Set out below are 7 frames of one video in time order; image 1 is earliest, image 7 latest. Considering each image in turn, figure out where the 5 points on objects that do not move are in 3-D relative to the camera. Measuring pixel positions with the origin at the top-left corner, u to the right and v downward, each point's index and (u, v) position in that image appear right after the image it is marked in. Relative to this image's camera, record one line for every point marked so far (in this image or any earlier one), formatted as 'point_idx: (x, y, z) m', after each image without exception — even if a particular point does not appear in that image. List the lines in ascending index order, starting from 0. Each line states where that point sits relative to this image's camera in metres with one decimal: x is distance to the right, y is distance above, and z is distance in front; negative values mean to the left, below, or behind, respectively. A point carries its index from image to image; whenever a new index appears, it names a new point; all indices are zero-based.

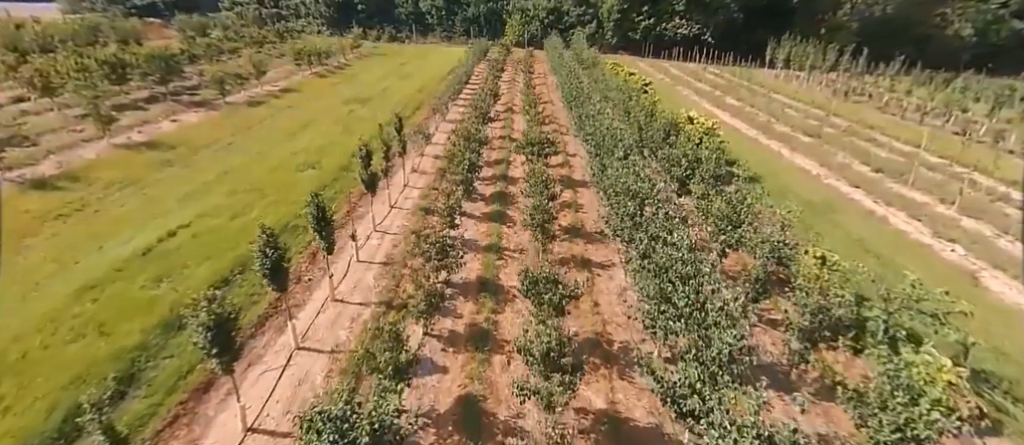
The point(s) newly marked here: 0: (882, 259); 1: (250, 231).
0: (+13.4, -1.3, +16.4) m
1: (-8.7, -0.3, +15.0) m
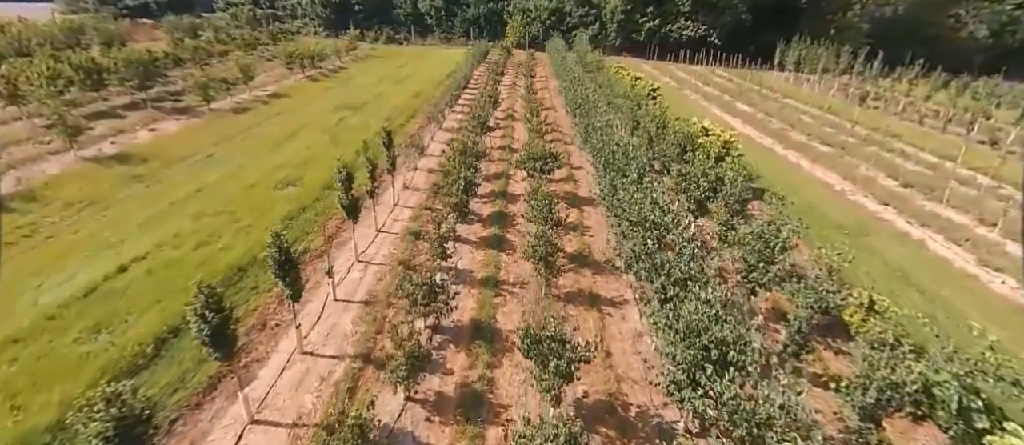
0: (+13.3, -2.3, +14.6) m
1: (-8.7, -1.2, +13.3) m
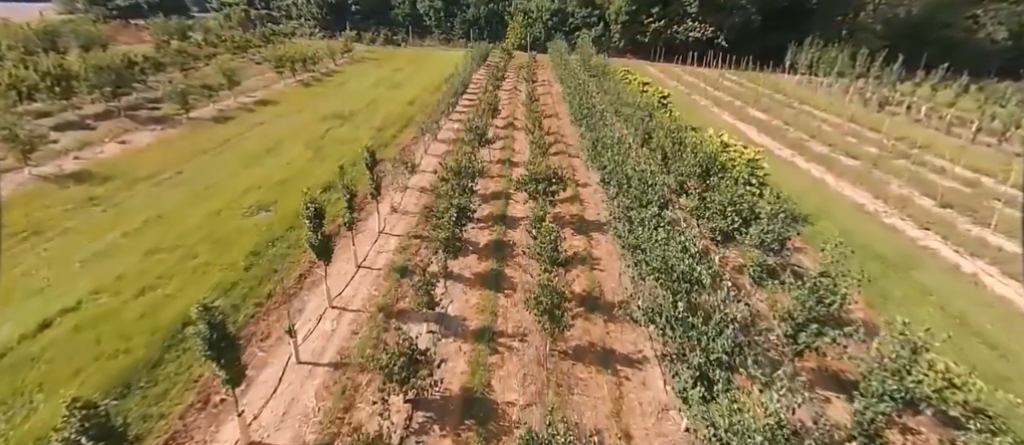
0: (+13.3, -3.4, +12.4) m
1: (-8.7, -2.3, +11.2) m
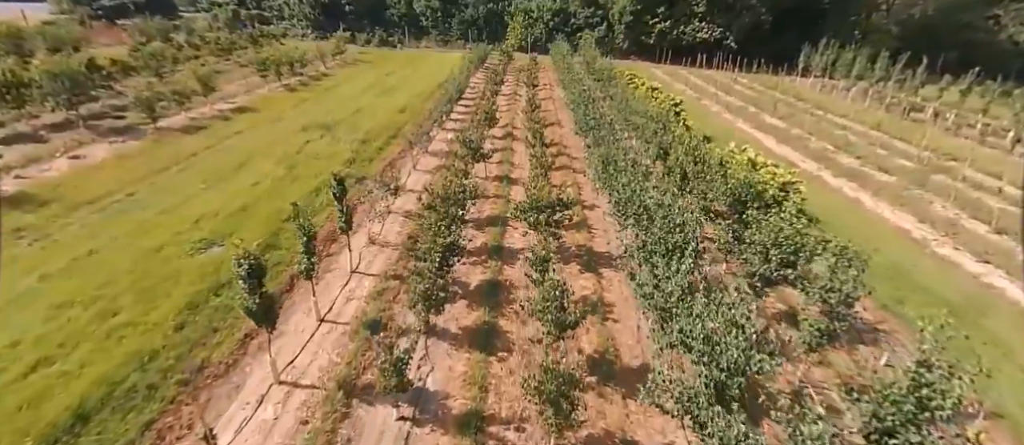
0: (+13.2, -4.6, +9.8) m
1: (-8.8, -3.5, +8.6) m
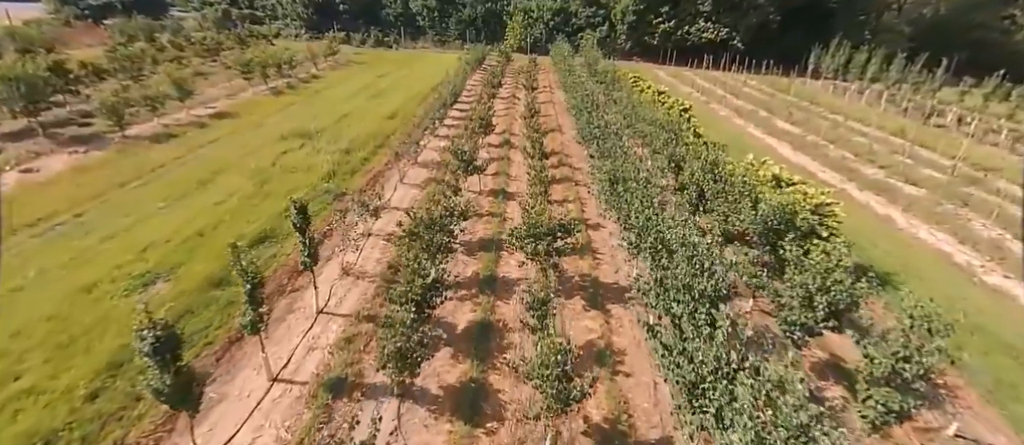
0: (+13.0, -5.5, +7.8) m
1: (-9.0, -4.3, +6.6) m
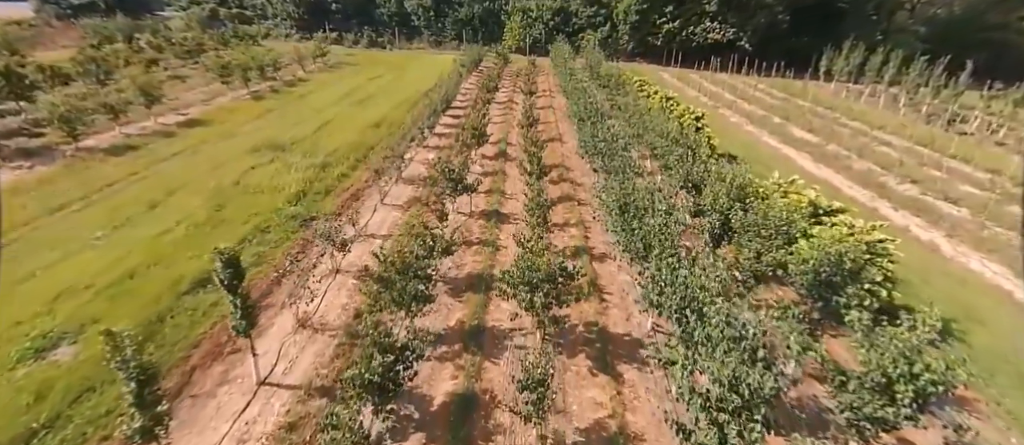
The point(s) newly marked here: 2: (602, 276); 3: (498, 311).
0: (+12.7, -6.5, +5.4) m
1: (-9.3, -5.4, +4.2) m
2: (+2.9, -1.7, +14.6) m
3: (-0.4, -2.5, +12.7) m
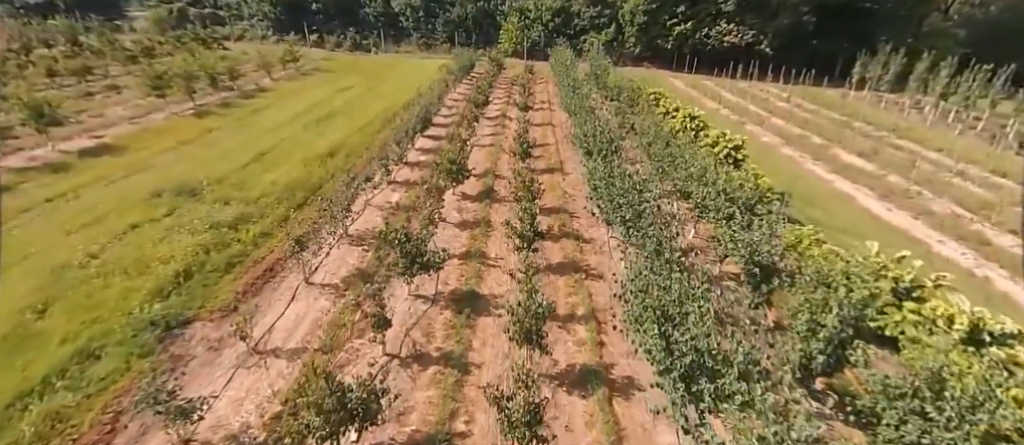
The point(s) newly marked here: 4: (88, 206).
0: (+12.2, -9.1, -0.3) m
1: (-9.9, -7.9, -1.4) m
2: (+2.4, -4.2, +9.0) m
3: (-1.0, -5.0, +7.1) m
4: (-15.0, +0.6, +16.1) m
